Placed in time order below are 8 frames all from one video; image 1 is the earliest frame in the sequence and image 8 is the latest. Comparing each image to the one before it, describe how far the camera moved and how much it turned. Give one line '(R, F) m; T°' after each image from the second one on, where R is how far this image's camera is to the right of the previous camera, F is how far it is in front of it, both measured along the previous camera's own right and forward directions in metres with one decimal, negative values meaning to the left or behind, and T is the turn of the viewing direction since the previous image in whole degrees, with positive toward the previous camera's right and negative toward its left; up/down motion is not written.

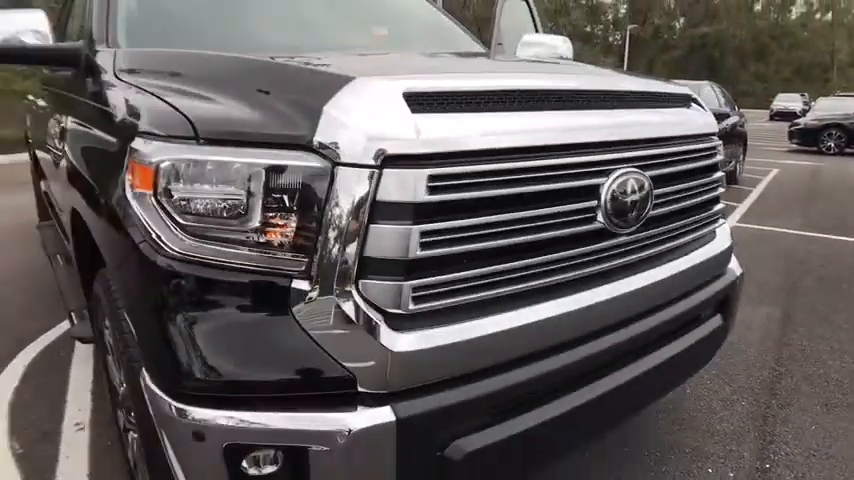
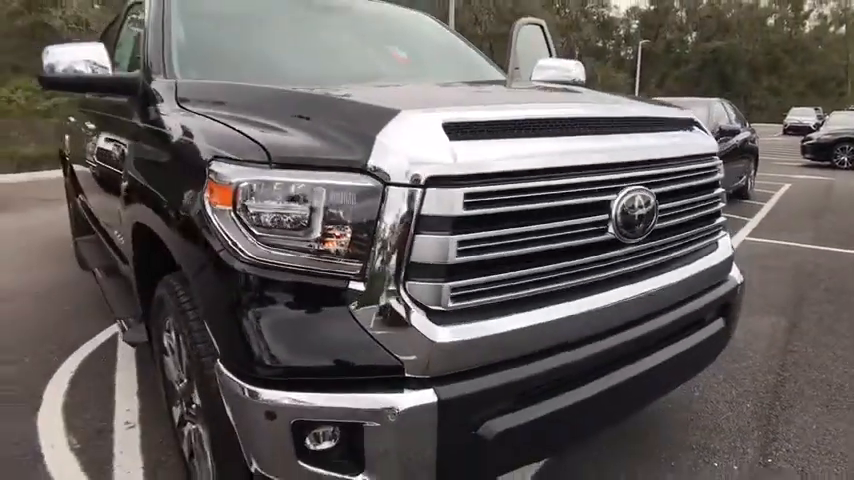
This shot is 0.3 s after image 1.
(-0.1, -0.2) m; -1°
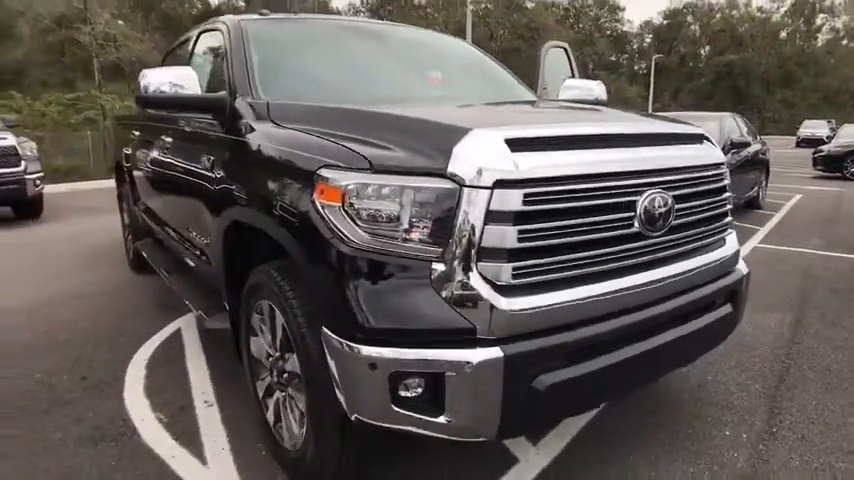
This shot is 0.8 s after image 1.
(-0.2, -0.4) m; -1°
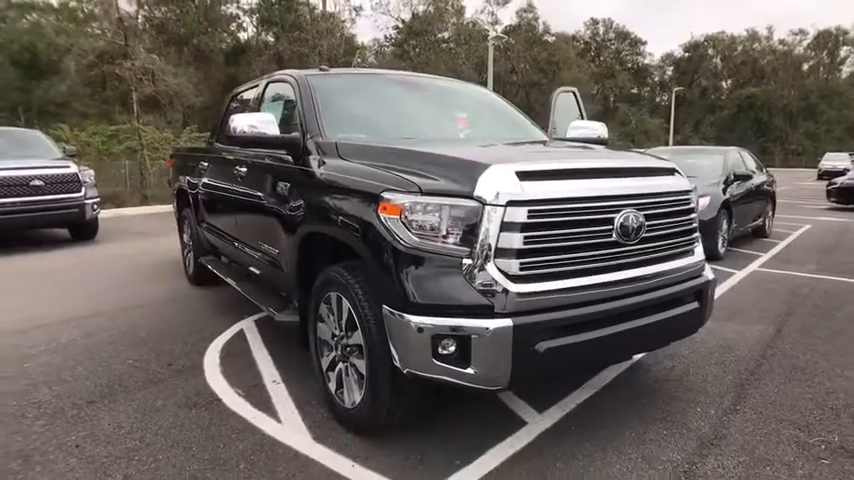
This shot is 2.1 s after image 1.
(0.0, -0.8) m; -2°
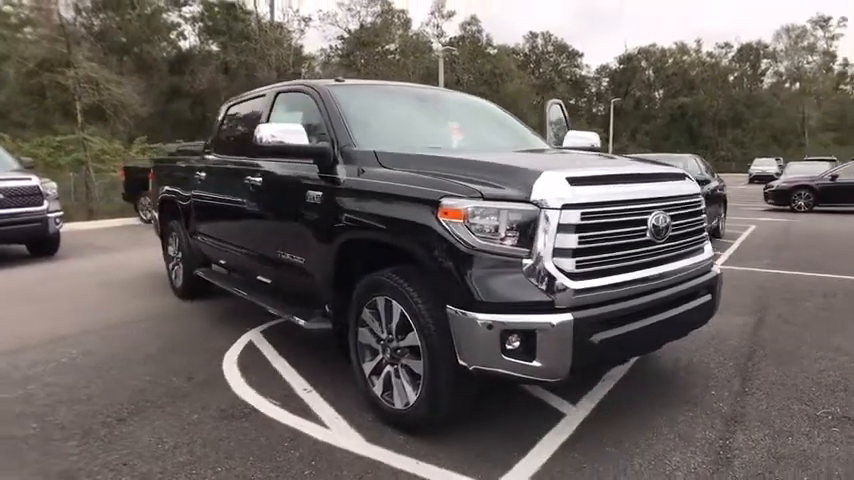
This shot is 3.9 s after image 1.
(-0.5, -0.2) m; +5°
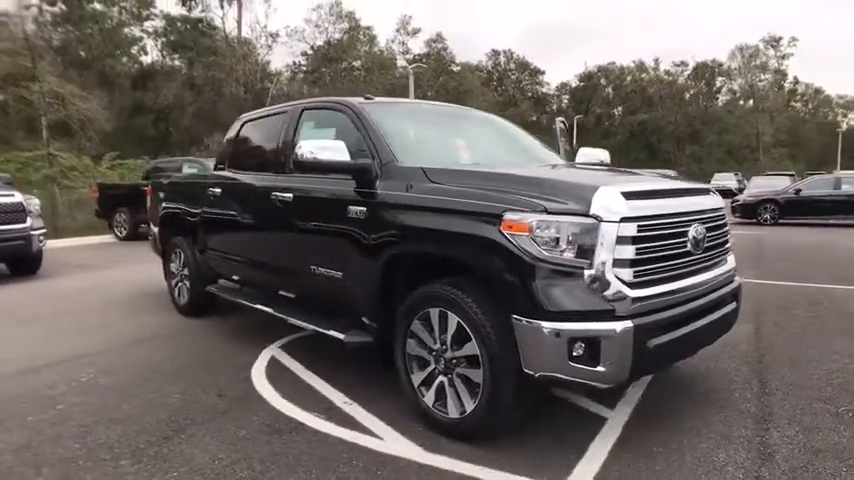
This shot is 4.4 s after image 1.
(-0.5, -0.1) m; +3°
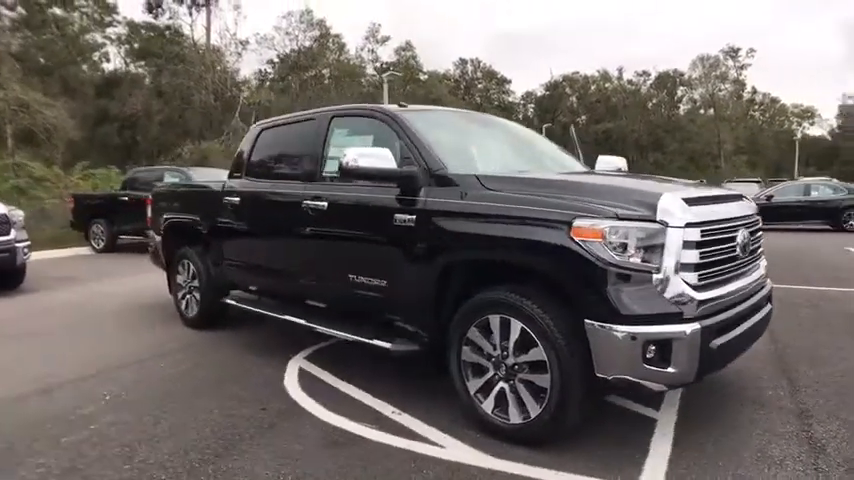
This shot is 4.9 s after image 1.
(-0.5, 0.0) m; +3°
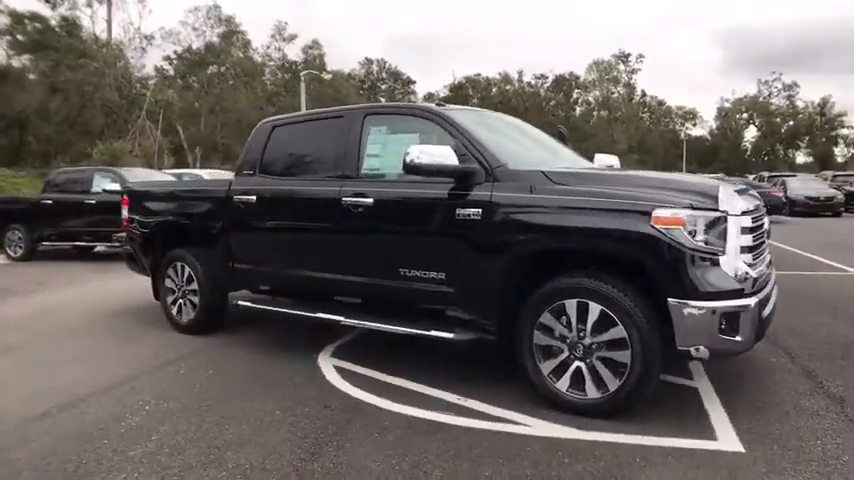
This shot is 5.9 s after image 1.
(-1.1, -0.2) m; +9°
